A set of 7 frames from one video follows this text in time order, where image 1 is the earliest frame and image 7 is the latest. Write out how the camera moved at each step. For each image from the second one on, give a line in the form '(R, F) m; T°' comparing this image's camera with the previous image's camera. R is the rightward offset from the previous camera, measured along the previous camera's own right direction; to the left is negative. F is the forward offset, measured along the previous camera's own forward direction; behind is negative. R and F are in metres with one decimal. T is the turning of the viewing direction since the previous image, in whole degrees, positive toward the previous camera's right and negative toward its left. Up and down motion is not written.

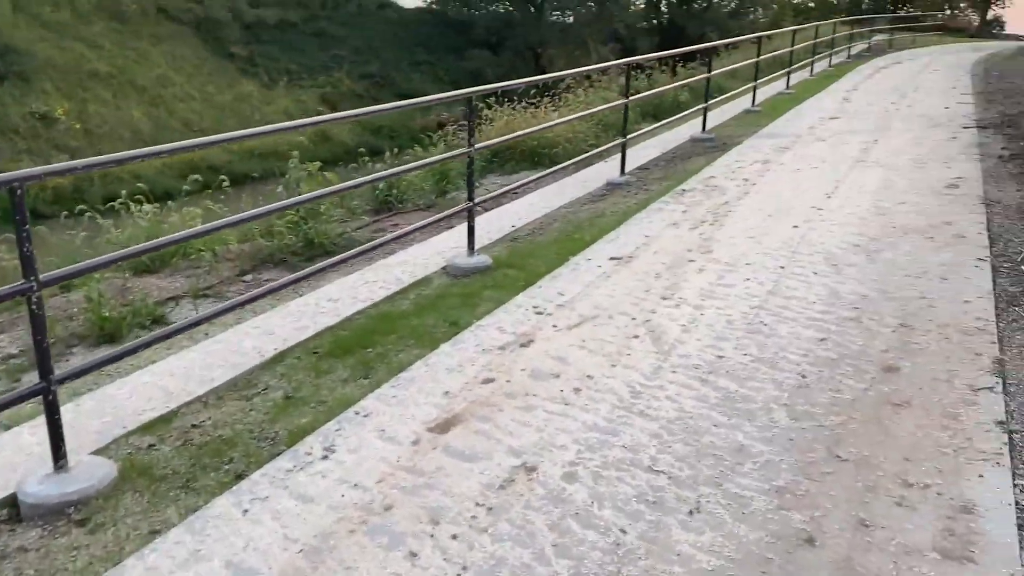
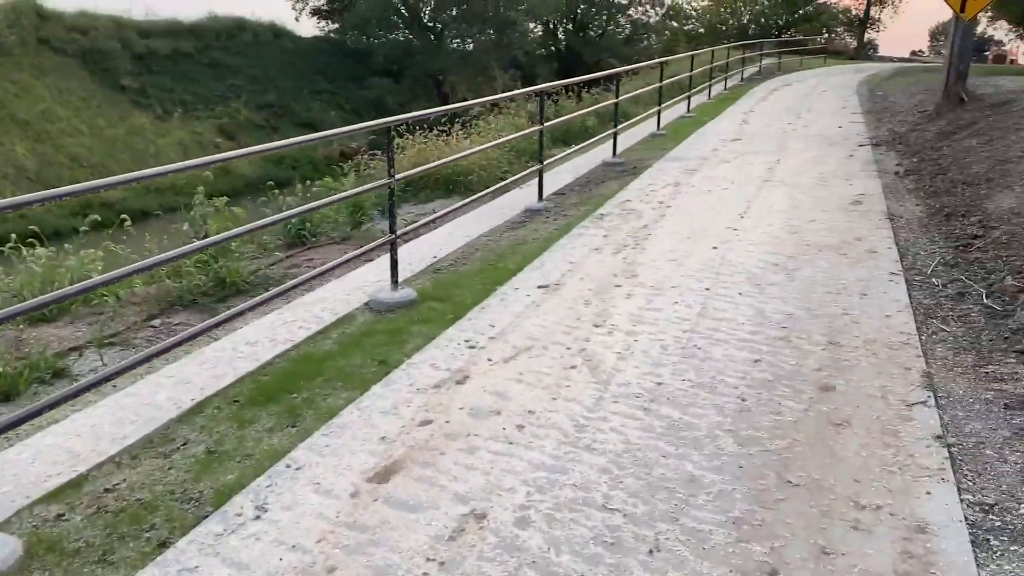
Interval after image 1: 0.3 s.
(-0.1, +0.1) m; +6°
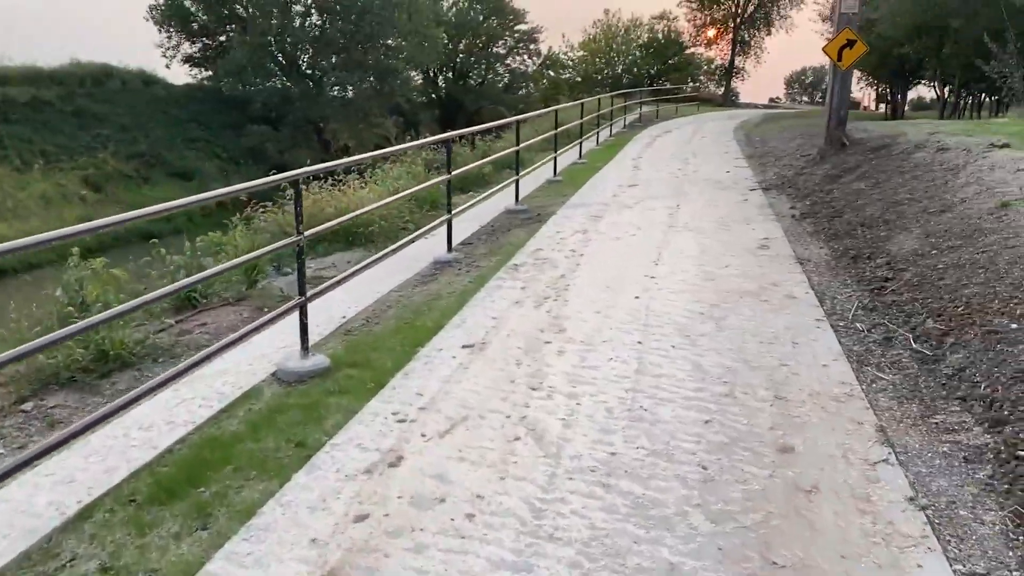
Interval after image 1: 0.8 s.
(-0.2, +0.3) m; +8°
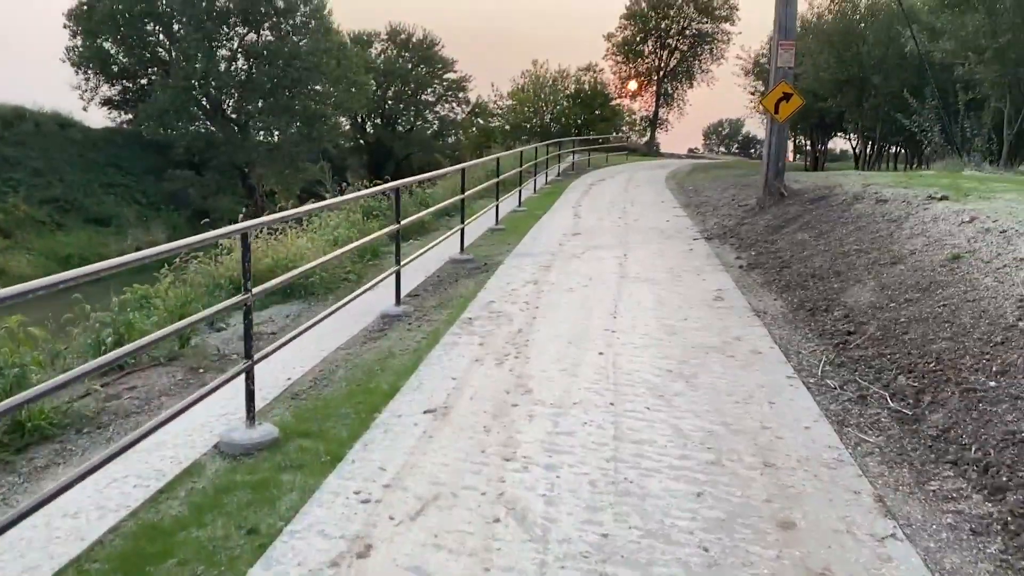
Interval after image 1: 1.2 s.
(-0.2, +0.3) m; +5°
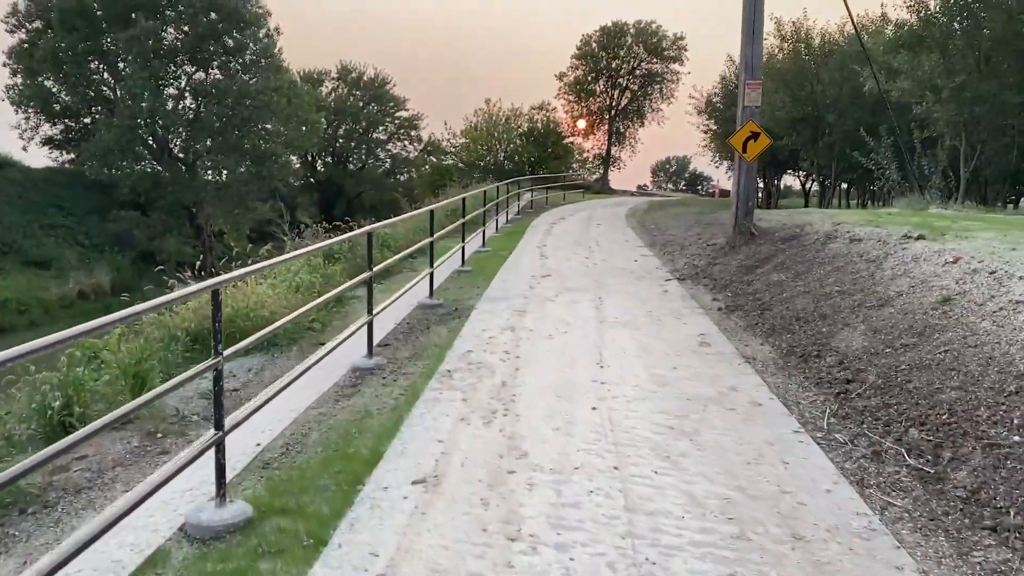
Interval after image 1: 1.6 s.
(-0.2, +0.3) m; +3°
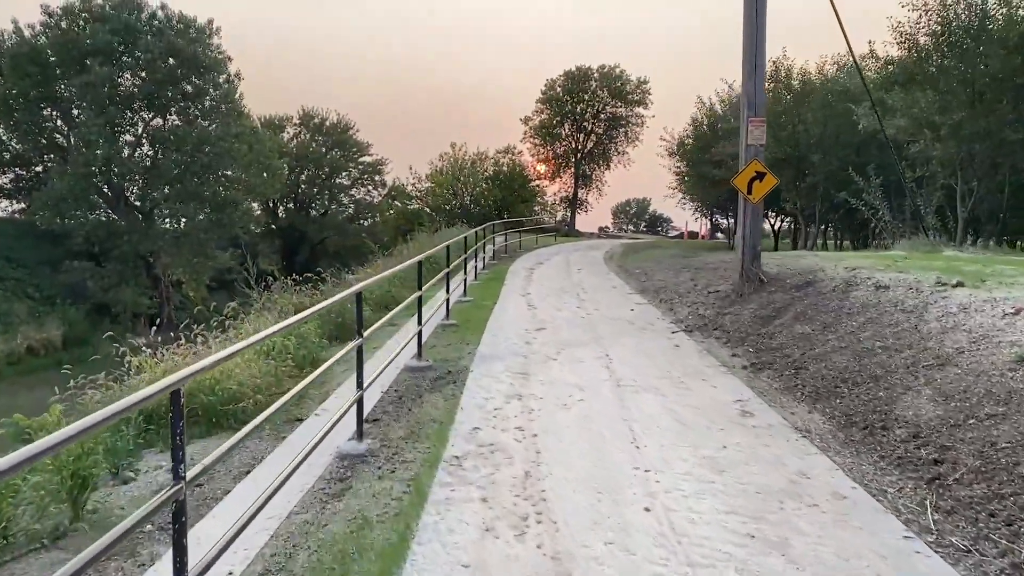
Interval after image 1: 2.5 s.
(-0.3, +1.0) m; +2°
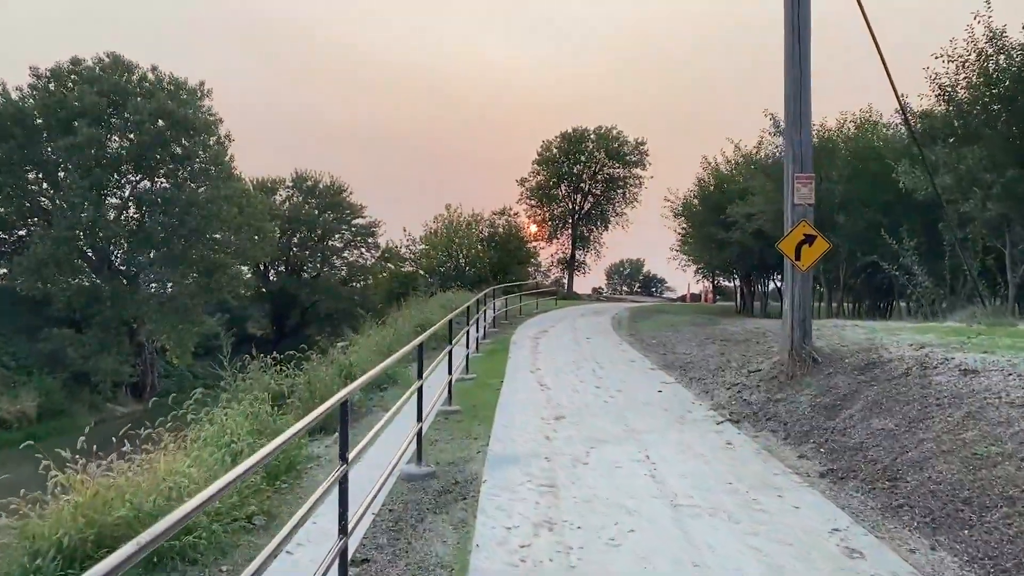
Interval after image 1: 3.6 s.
(-0.2, +1.4) m; 0°
